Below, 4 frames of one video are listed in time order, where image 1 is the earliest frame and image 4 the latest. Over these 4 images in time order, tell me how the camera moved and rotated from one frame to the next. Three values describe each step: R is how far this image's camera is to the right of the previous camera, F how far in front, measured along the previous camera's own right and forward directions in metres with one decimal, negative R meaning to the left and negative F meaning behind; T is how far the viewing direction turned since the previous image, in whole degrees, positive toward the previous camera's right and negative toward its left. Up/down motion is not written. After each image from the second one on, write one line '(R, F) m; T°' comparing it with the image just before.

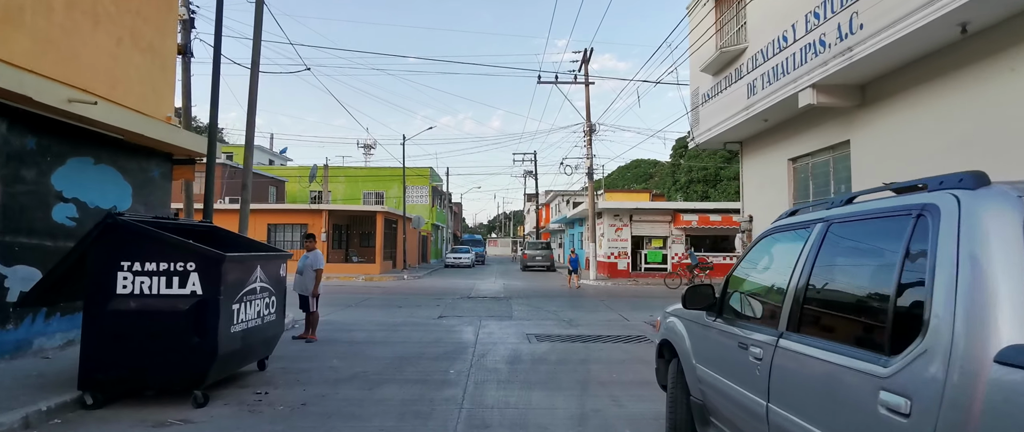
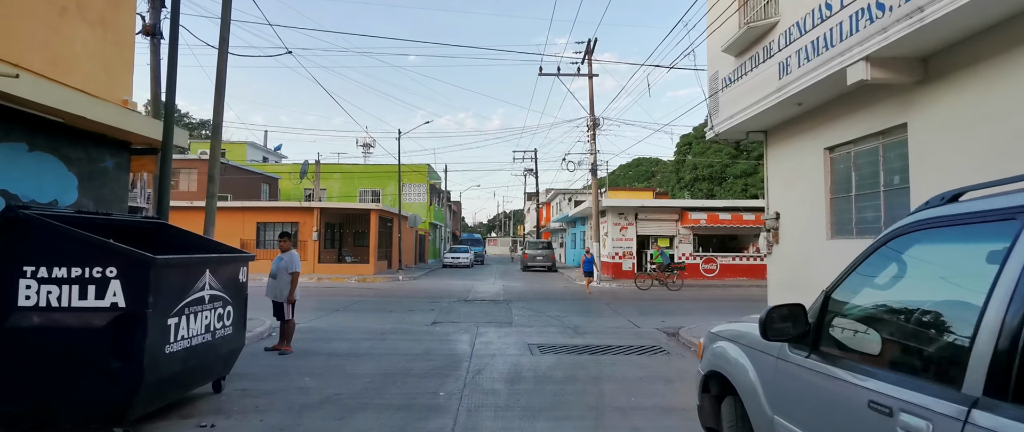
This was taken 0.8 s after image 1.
(0.0, +1.1) m; 0°
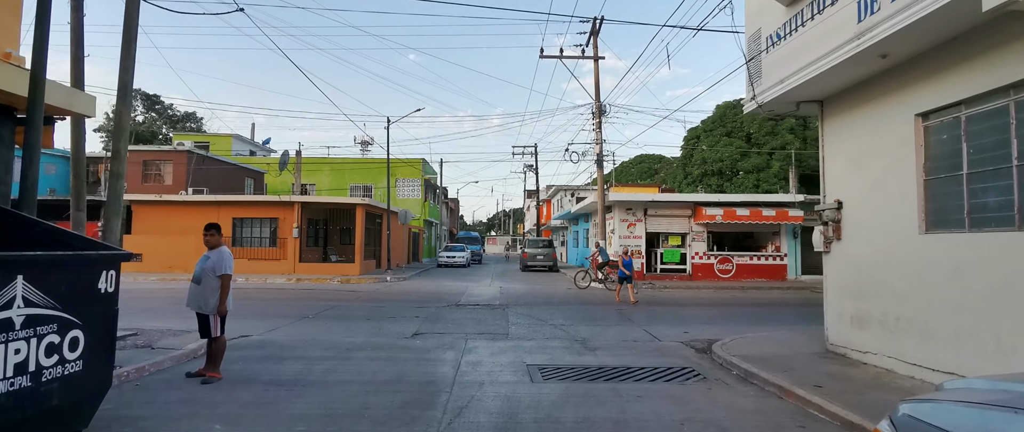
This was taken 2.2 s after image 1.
(+0.1, +2.0) m; 0°
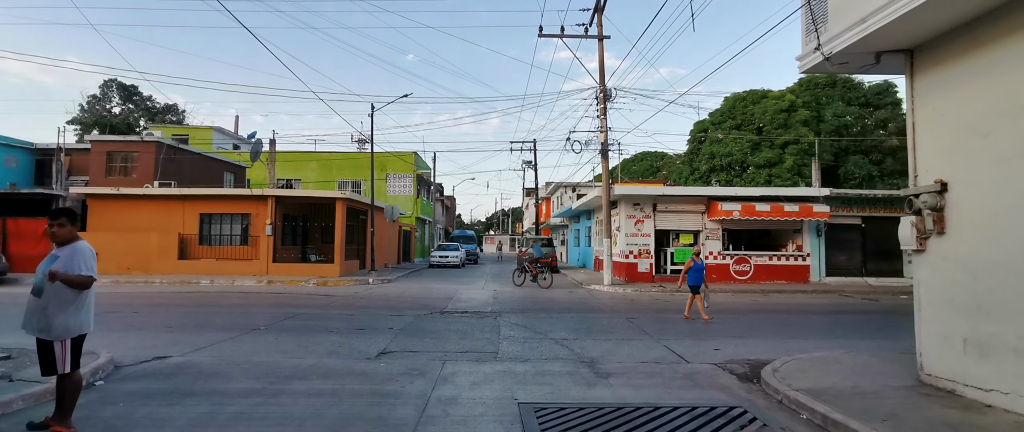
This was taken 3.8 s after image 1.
(+0.1, +2.1) m; 0°
